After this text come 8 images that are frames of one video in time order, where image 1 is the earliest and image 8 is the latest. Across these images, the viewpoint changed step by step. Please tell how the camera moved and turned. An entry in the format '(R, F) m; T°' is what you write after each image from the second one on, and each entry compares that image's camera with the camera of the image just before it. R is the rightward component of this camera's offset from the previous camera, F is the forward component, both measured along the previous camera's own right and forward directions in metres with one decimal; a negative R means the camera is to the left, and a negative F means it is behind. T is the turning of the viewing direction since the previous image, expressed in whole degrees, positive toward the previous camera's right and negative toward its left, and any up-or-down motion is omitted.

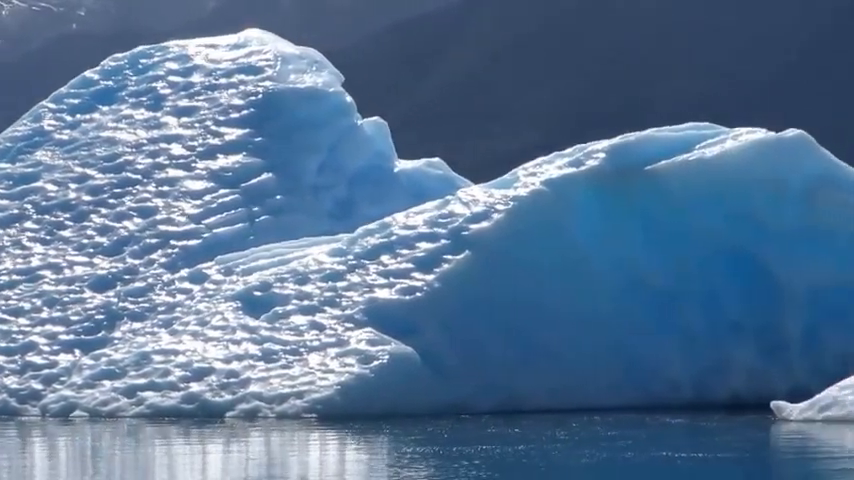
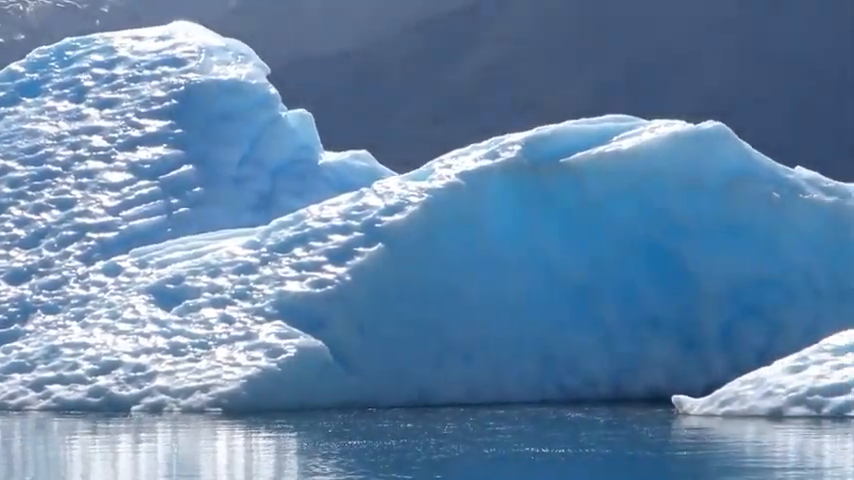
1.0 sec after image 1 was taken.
(+0.7, +0.1) m; 0°
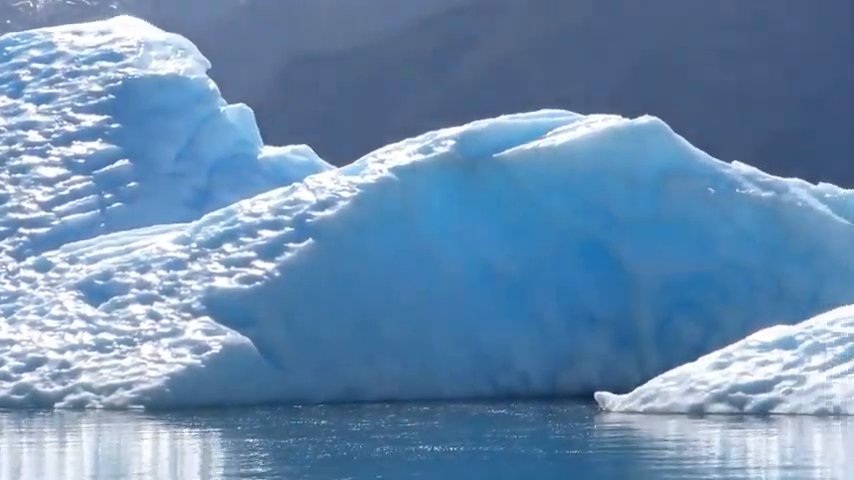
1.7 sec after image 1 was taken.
(+0.5, +0.2) m; 0°
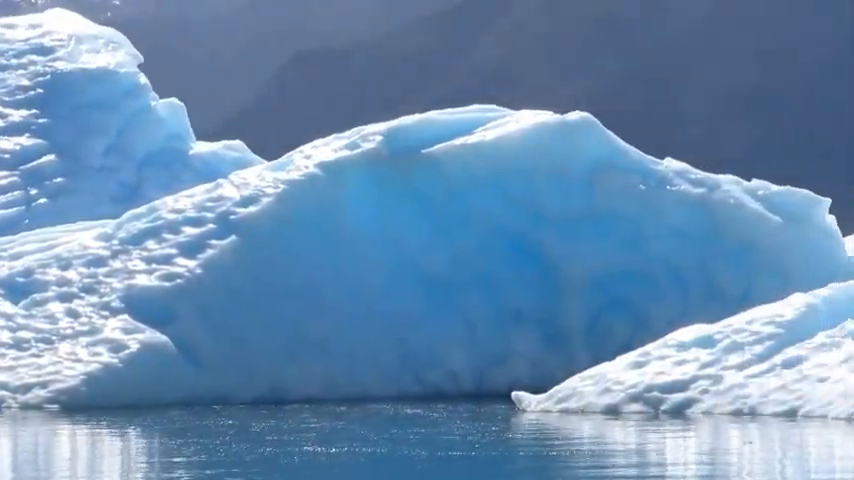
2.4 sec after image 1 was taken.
(+0.5, +0.2) m; 0°
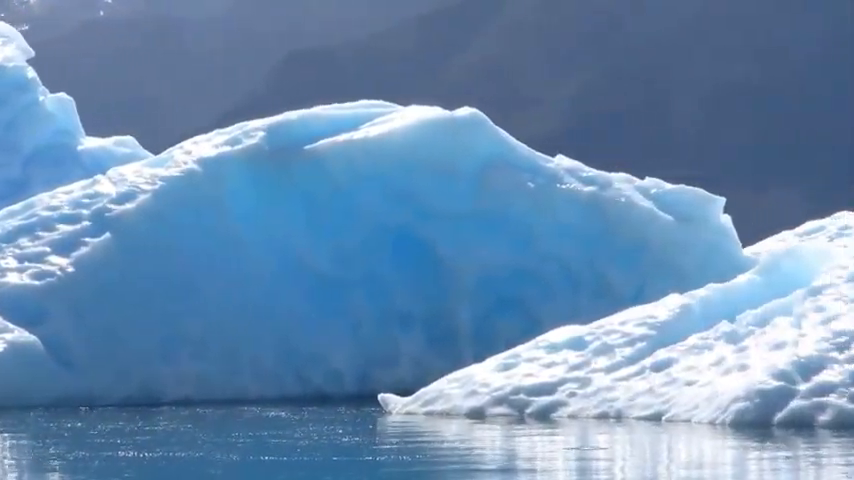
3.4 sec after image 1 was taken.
(+0.7, +0.4) m; 0°
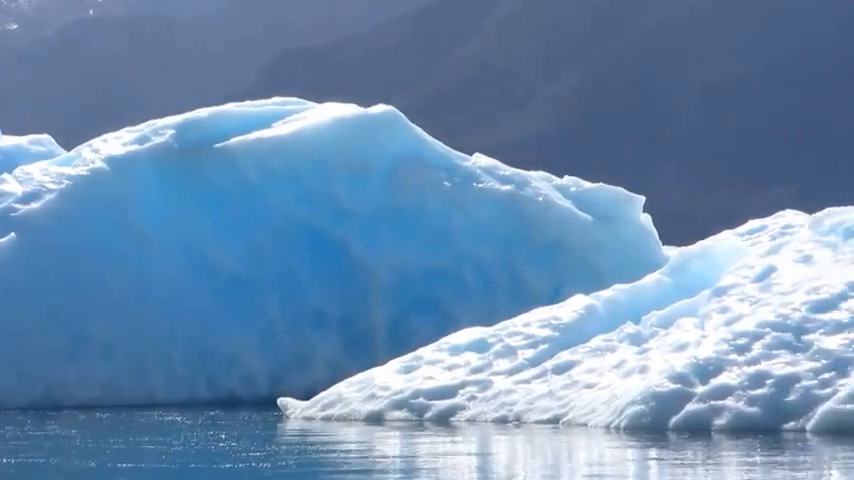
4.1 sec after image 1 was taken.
(+0.5, +0.3) m; 0°
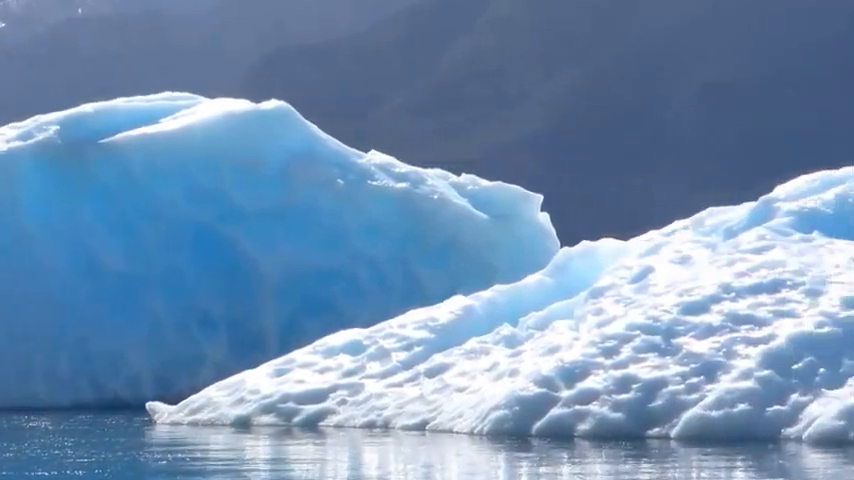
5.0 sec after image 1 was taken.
(+0.7, +0.3) m; 0°
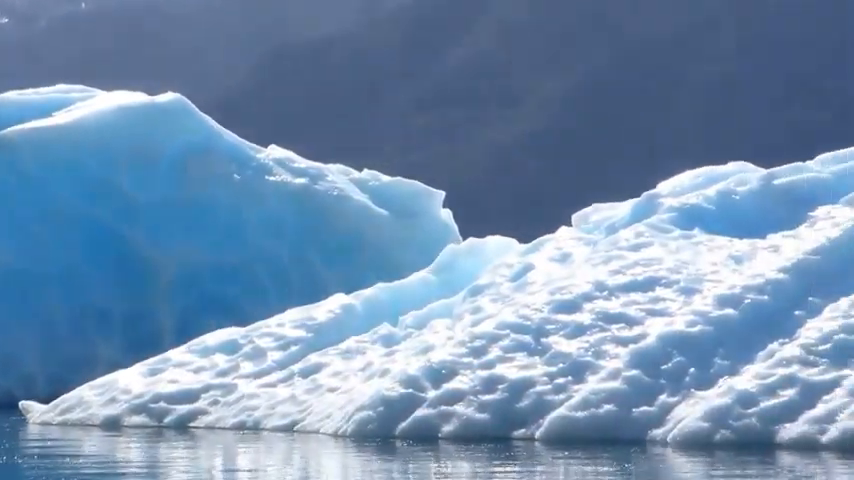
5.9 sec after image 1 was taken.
(+0.7, +0.3) m; 0°
